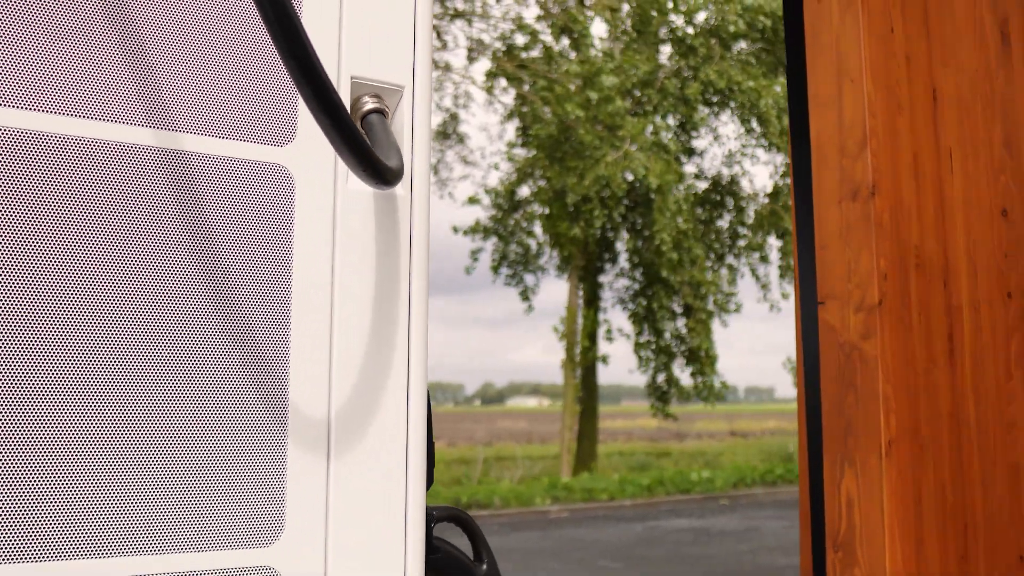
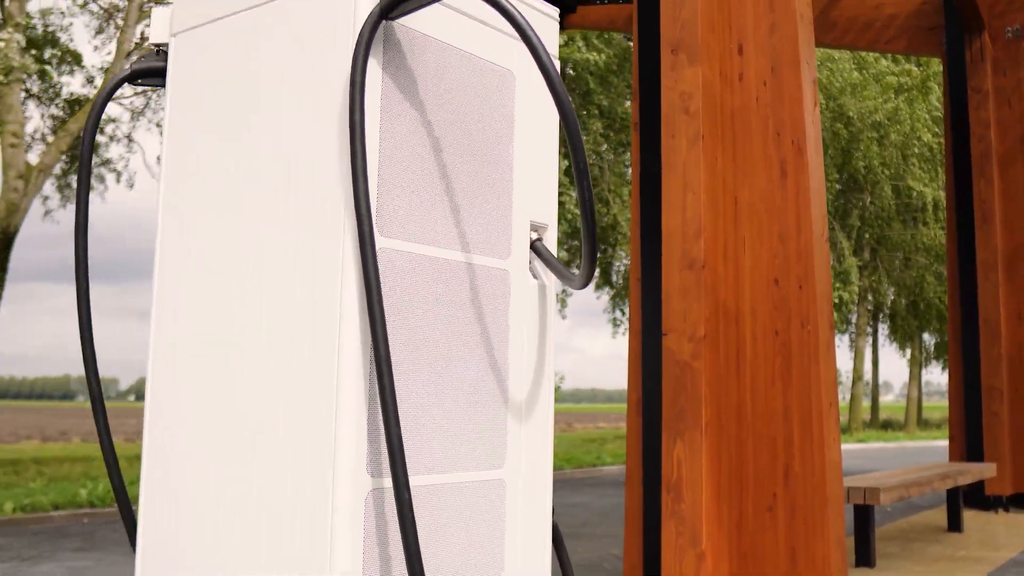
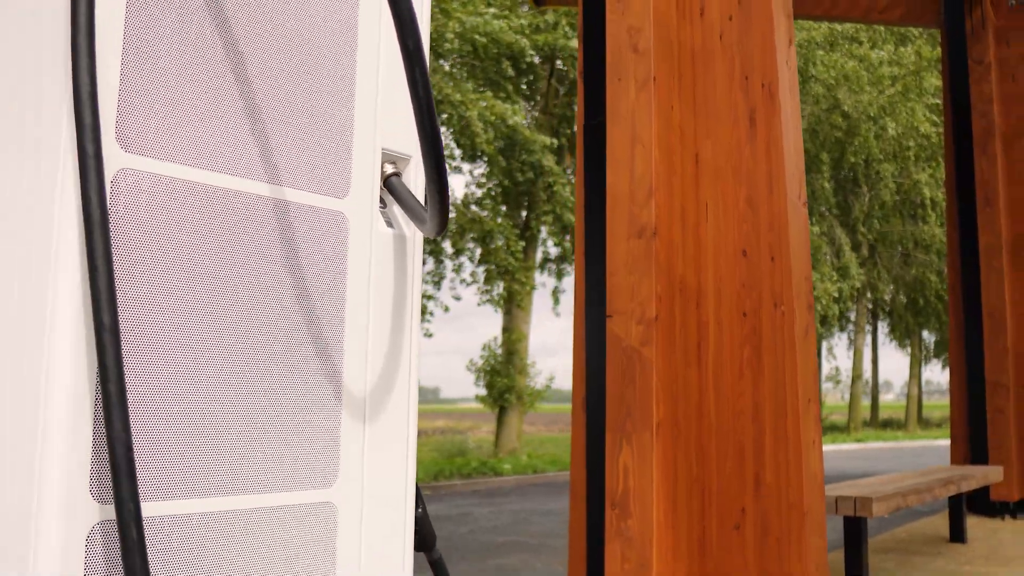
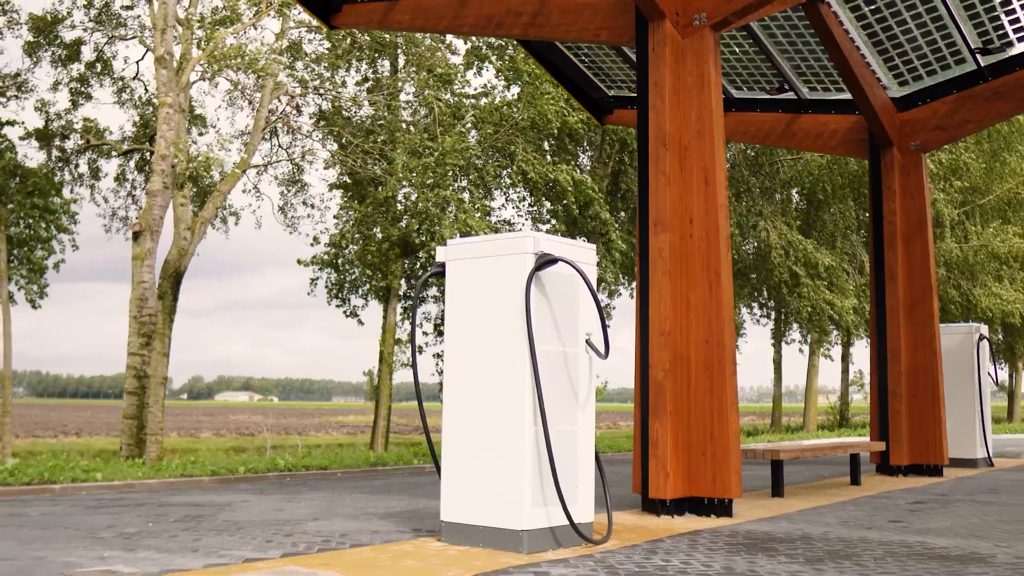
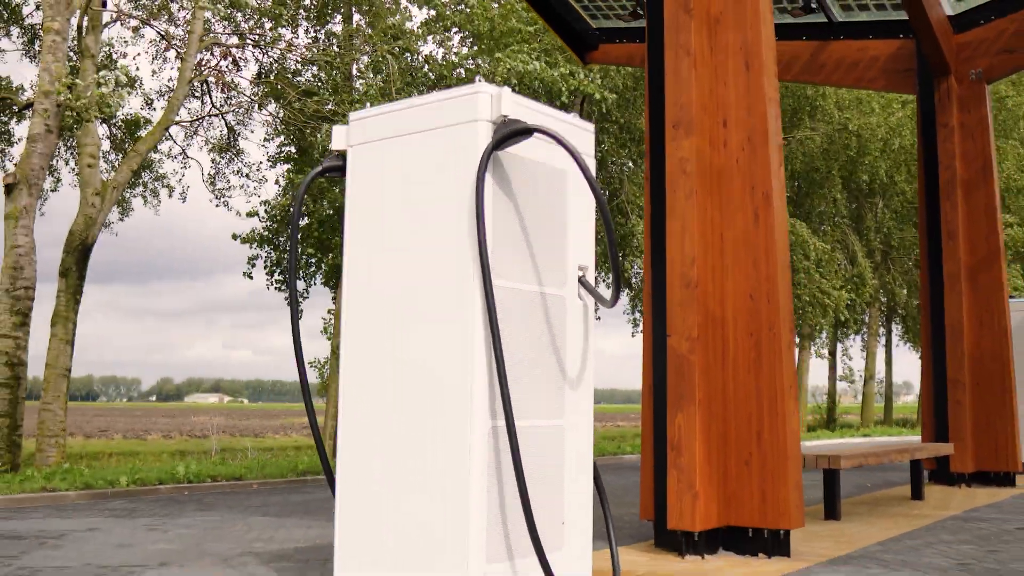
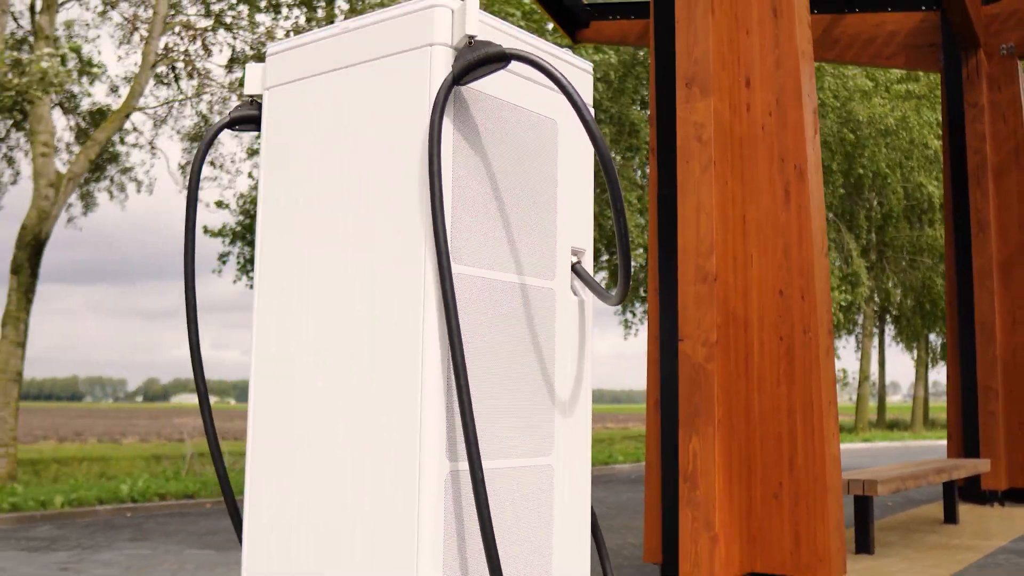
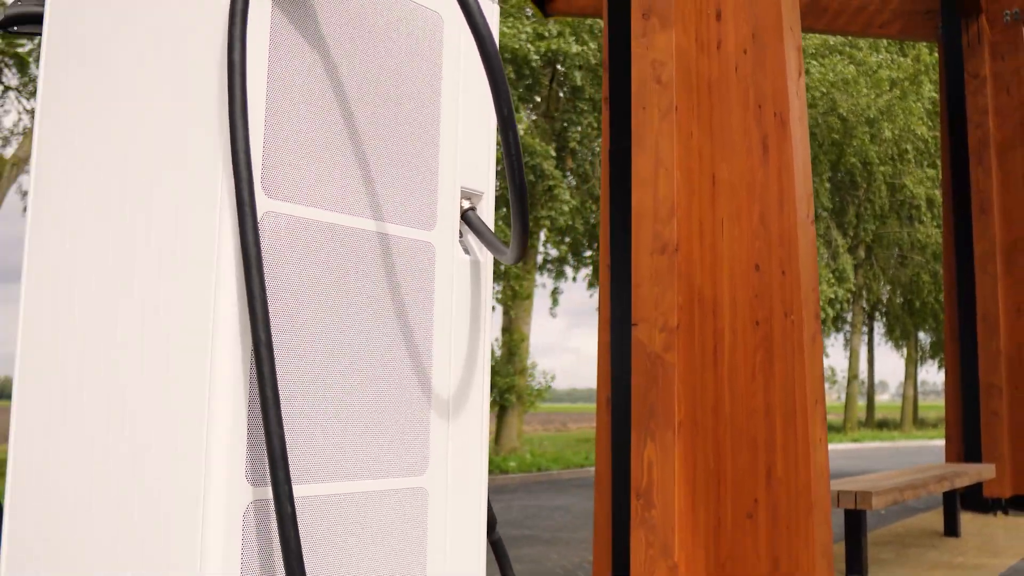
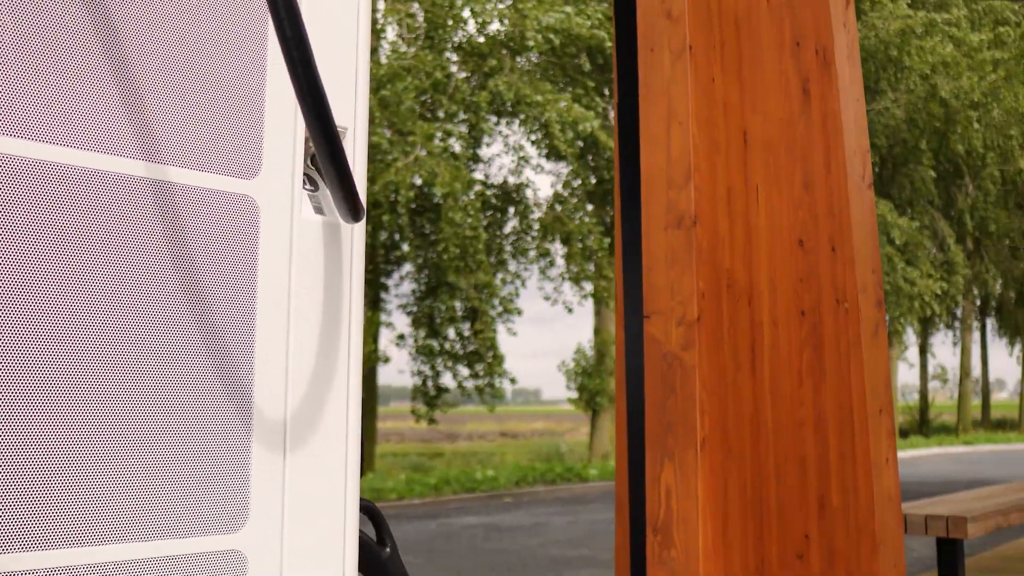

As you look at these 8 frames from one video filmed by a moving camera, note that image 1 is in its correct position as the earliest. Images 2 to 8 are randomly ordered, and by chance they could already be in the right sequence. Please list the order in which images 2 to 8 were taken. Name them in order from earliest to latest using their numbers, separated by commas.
8, 3, 7, 2, 6, 5, 4
